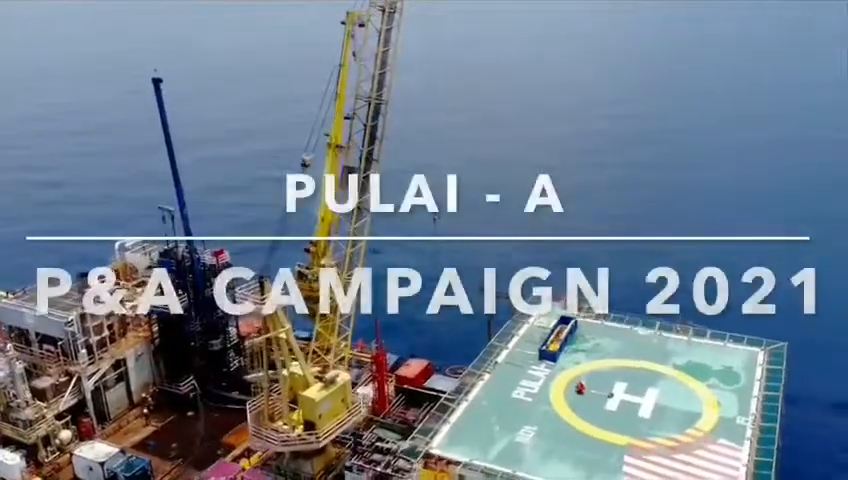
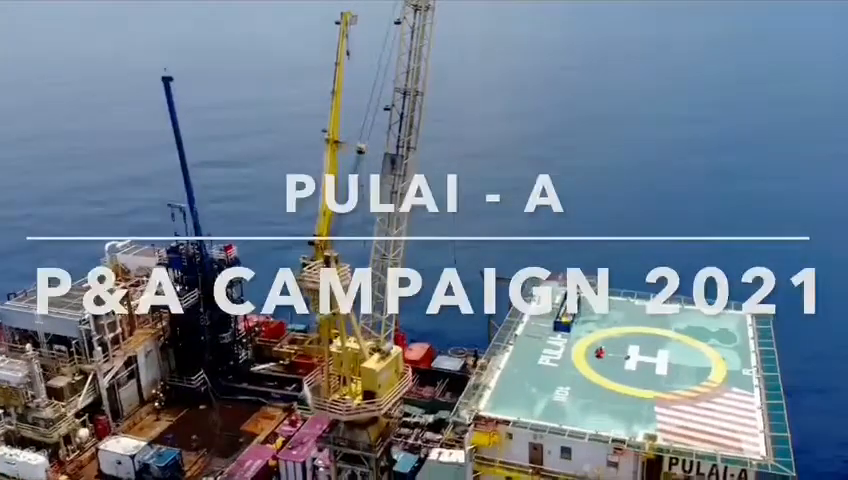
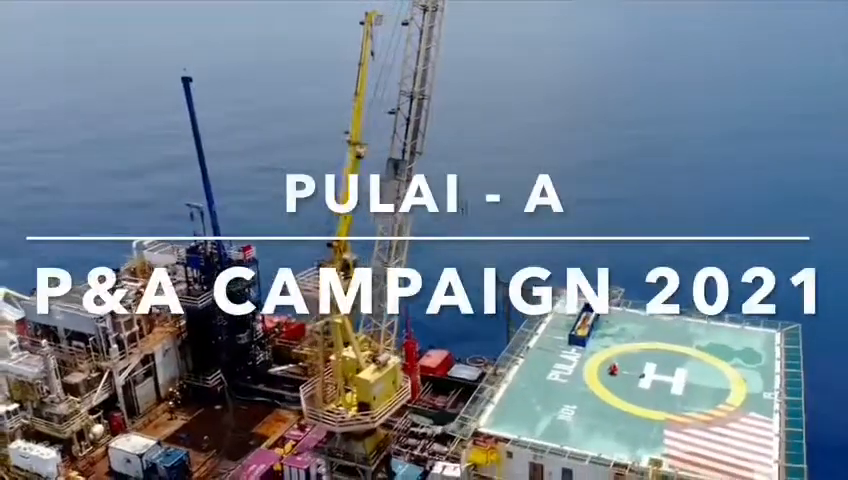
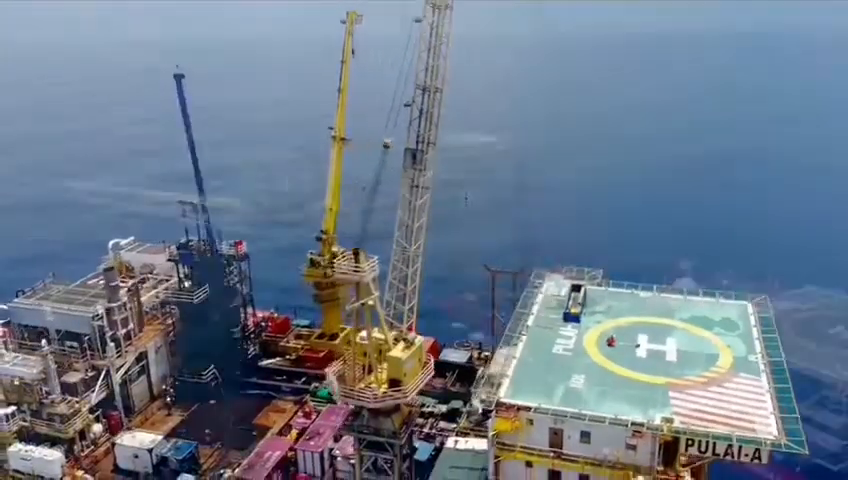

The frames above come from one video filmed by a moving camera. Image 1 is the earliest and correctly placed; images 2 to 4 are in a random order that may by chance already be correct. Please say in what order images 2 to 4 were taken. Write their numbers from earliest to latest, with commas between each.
3, 2, 4
